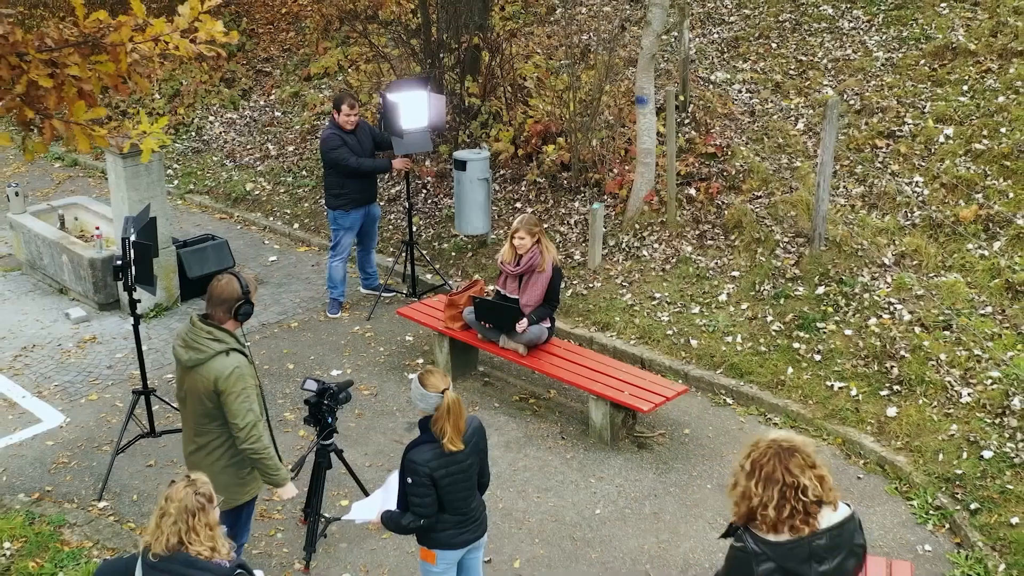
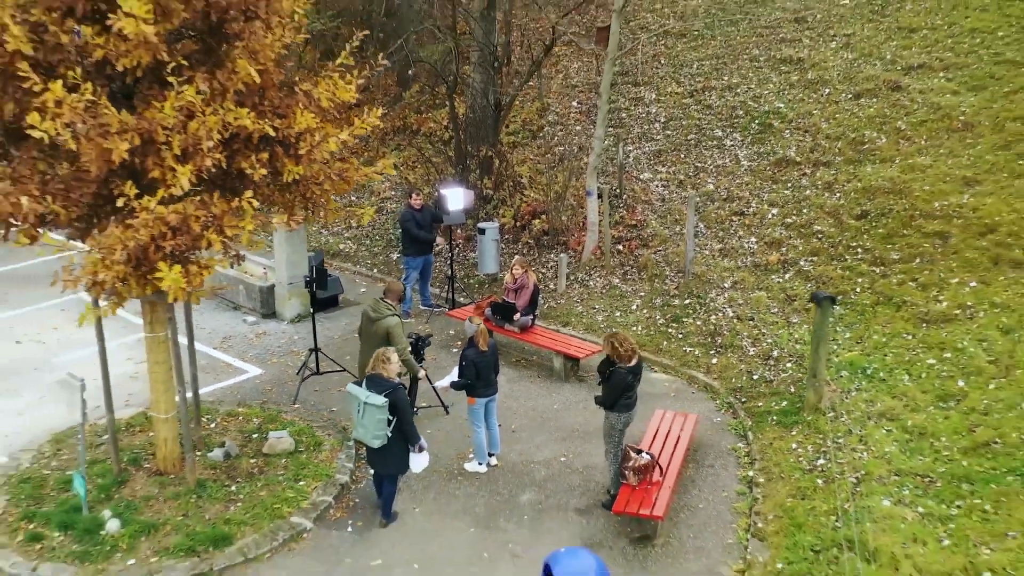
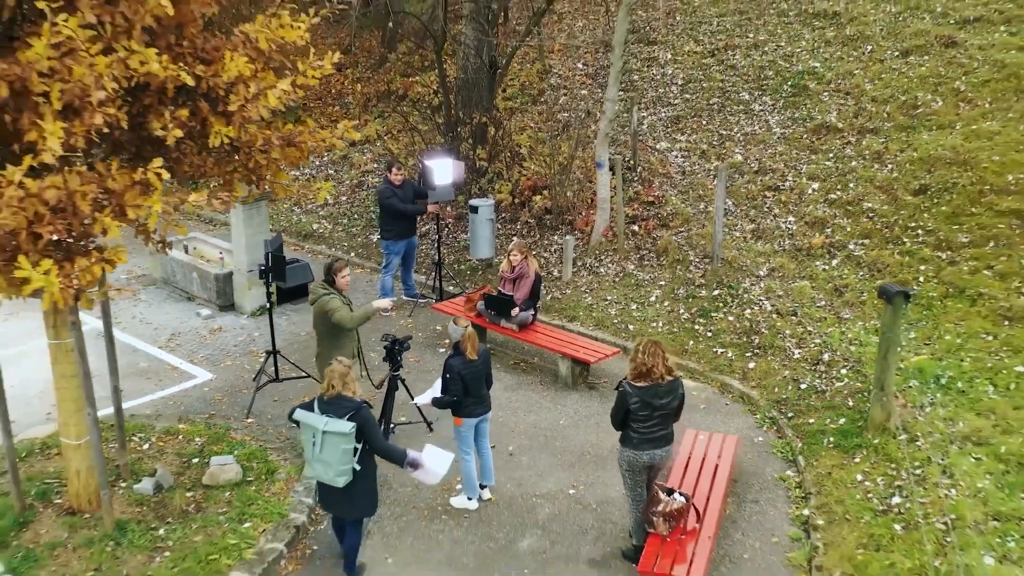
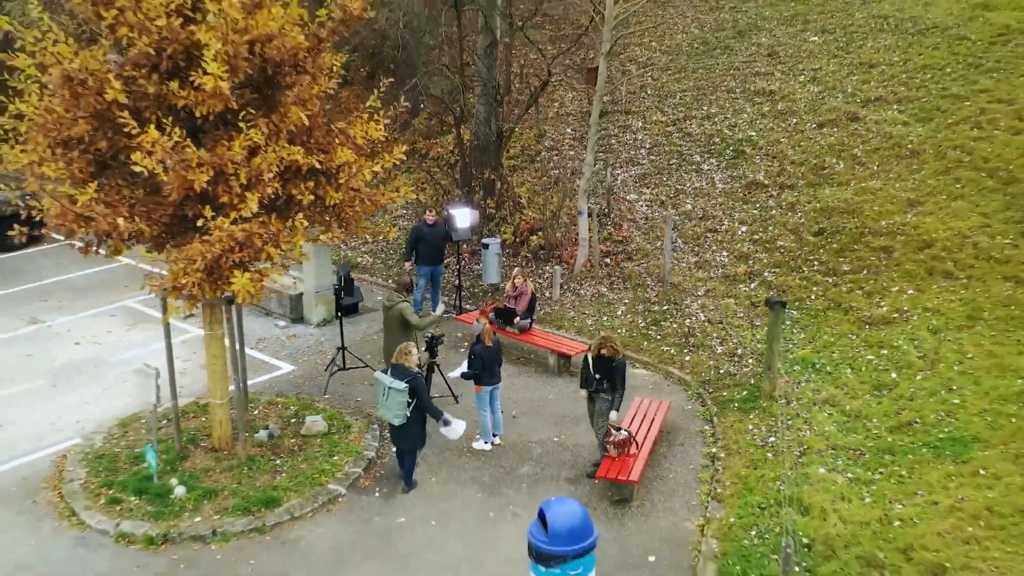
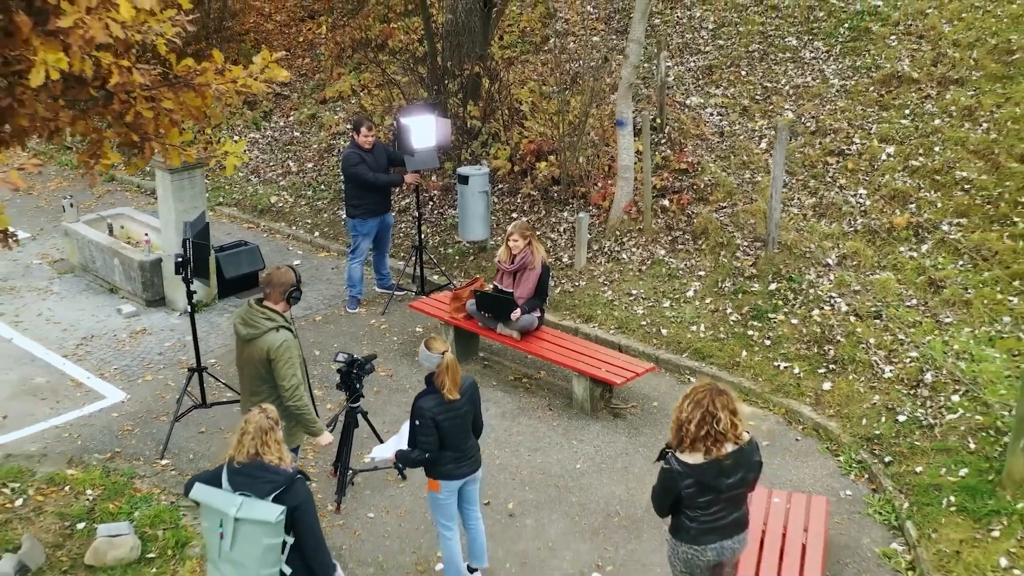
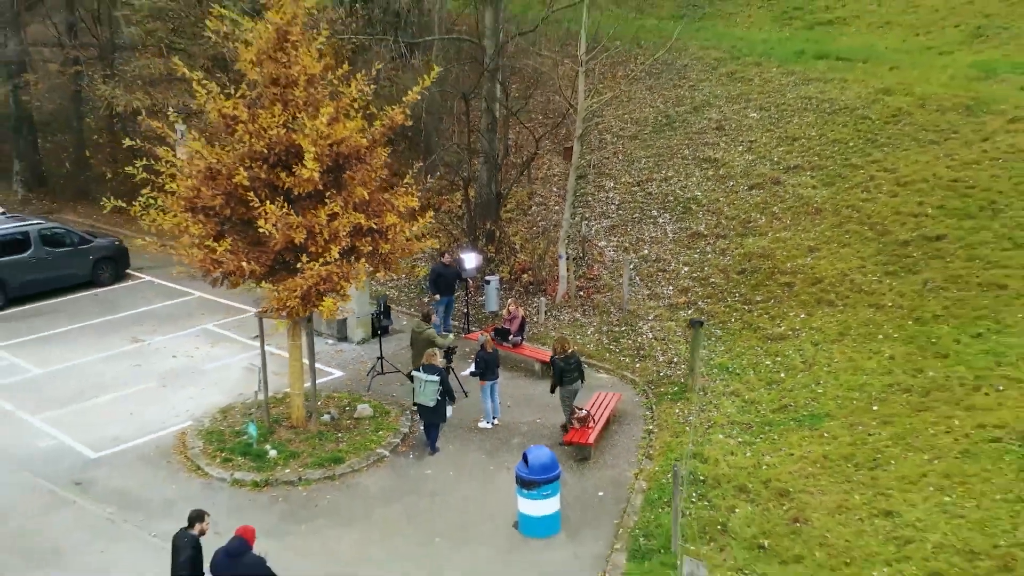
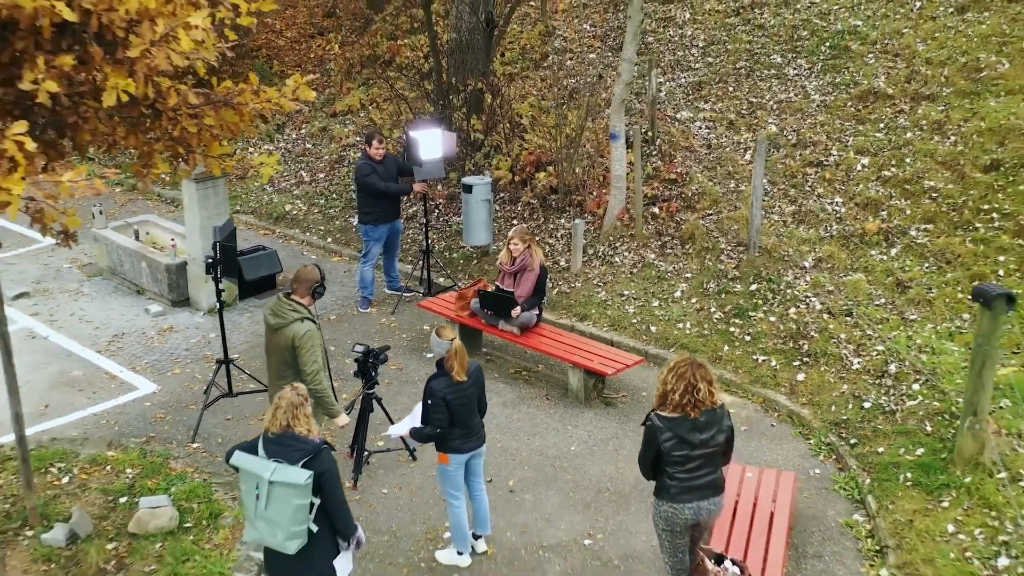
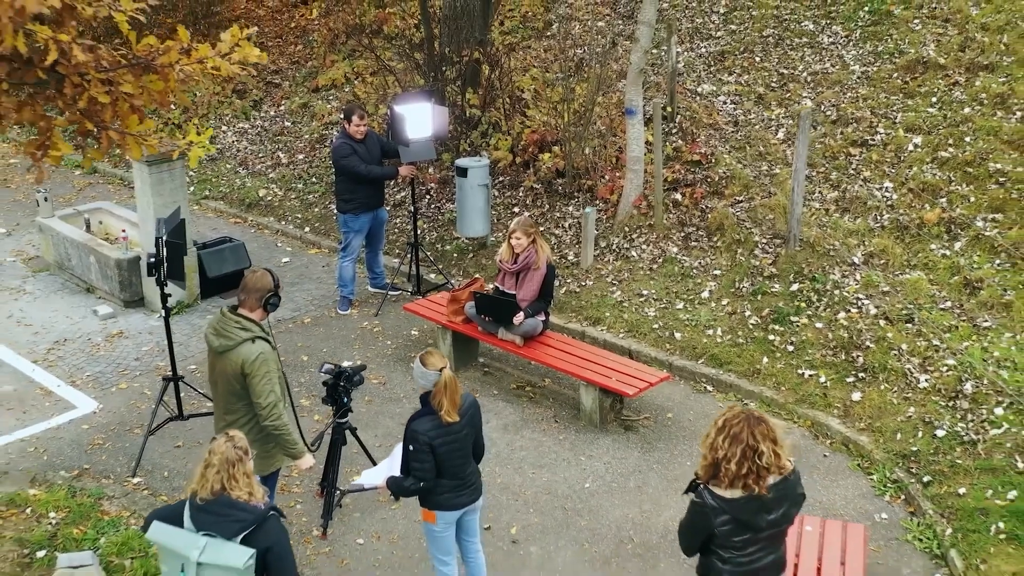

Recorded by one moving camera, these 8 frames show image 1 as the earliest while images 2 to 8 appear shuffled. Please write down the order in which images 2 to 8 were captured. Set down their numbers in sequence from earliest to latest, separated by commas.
8, 5, 7, 3, 2, 4, 6
